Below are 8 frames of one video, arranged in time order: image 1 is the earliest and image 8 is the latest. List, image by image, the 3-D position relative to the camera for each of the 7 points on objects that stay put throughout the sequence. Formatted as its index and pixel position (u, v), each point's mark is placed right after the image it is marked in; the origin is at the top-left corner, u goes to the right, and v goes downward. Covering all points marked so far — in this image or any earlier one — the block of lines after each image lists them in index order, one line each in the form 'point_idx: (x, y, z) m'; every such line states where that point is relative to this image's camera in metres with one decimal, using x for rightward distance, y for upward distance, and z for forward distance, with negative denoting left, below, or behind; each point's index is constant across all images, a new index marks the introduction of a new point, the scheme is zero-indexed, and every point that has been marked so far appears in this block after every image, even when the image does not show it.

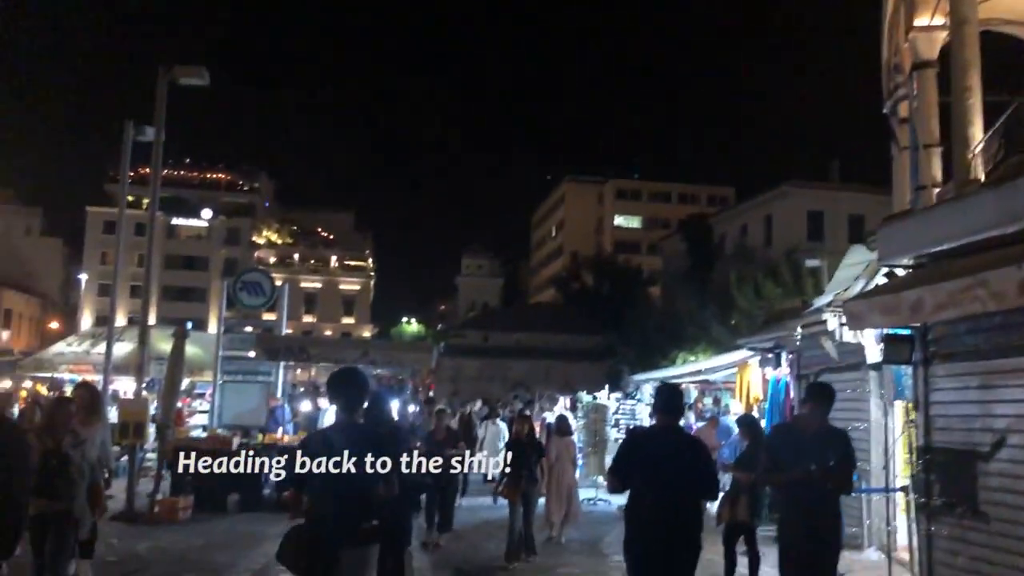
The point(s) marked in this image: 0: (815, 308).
0: (+4.4, -0.3, +13.4) m
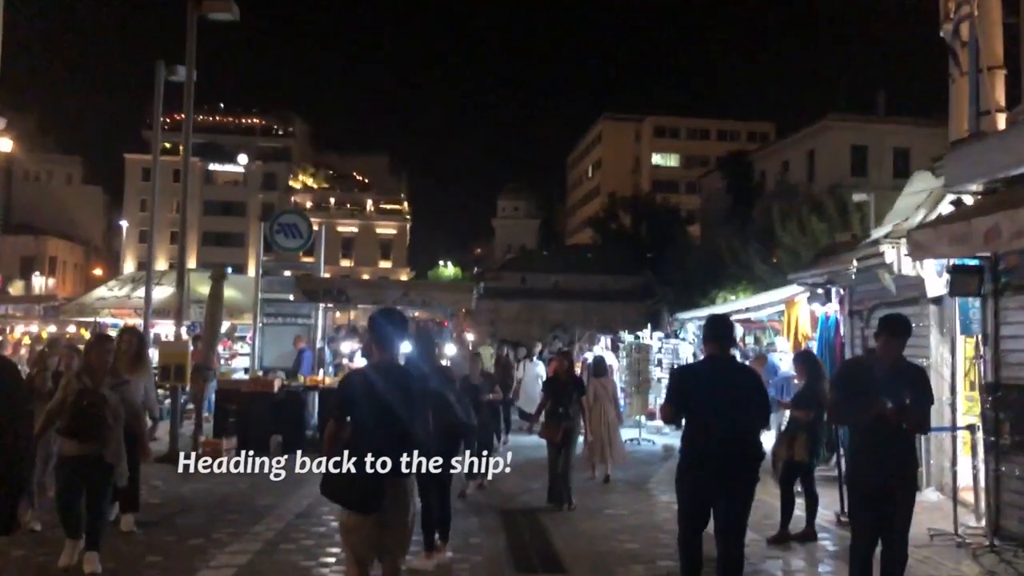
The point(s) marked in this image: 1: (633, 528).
0: (+4.9, +0.7, +12.8) m
1: (+1.3, -2.6, +9.9) m
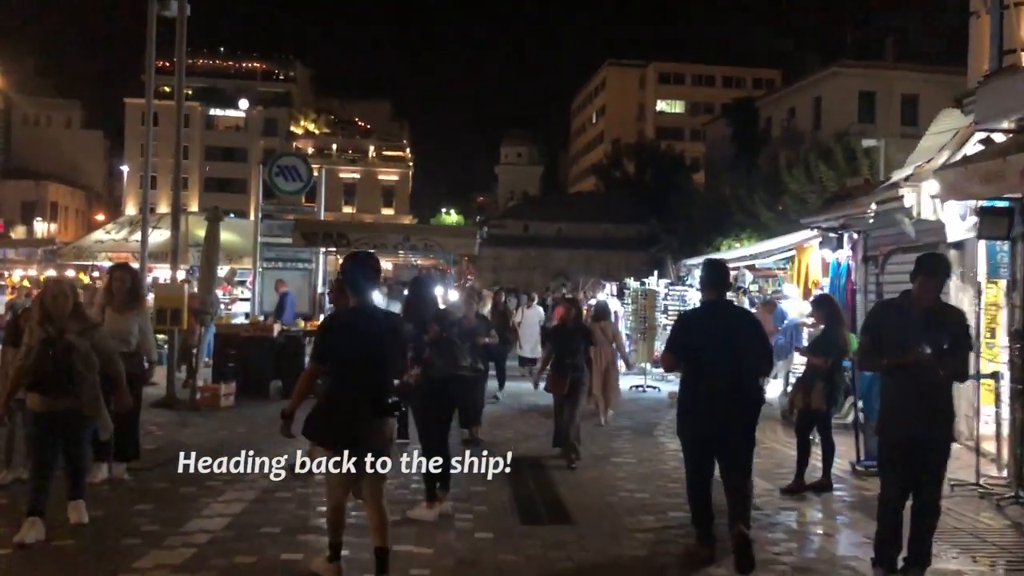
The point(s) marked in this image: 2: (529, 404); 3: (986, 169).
0: (+5.0, +1.4, +12.3) m
1: (+1.4, -2.0, +9.6) m
2: (+0.3, -1.9, +15.1) m
3: (+4.2, +1.1, +8.3) m
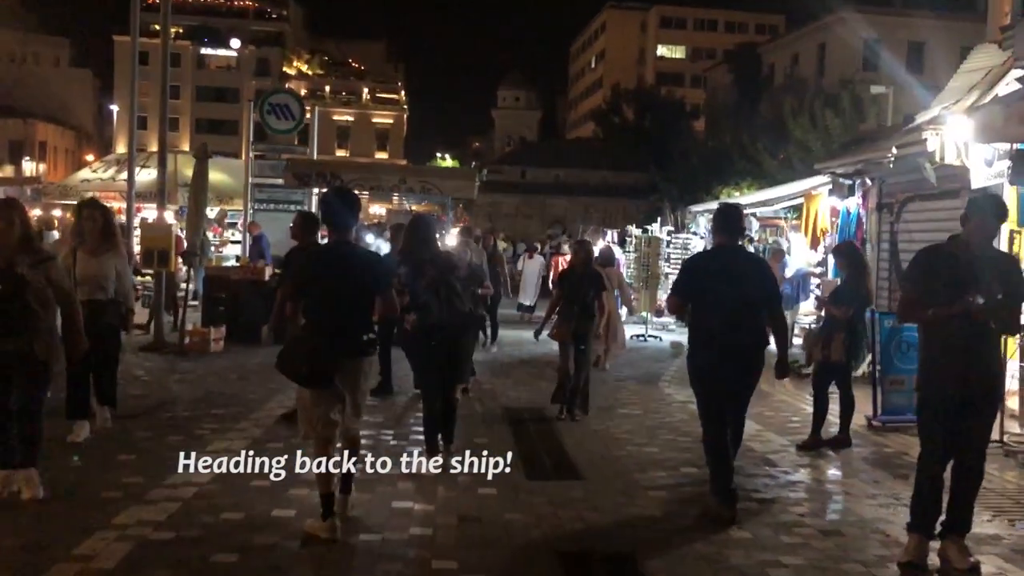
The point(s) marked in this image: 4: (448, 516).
0: (+5.1, +2.0, +11.8) m
1: (+1.4, -1.4, +9.2) m
2: (+0.3, -1.0, +14.7) m
3: (+4.3, +1.5, +7.8) m
4: (-0.4, -1.5, +6.0) m
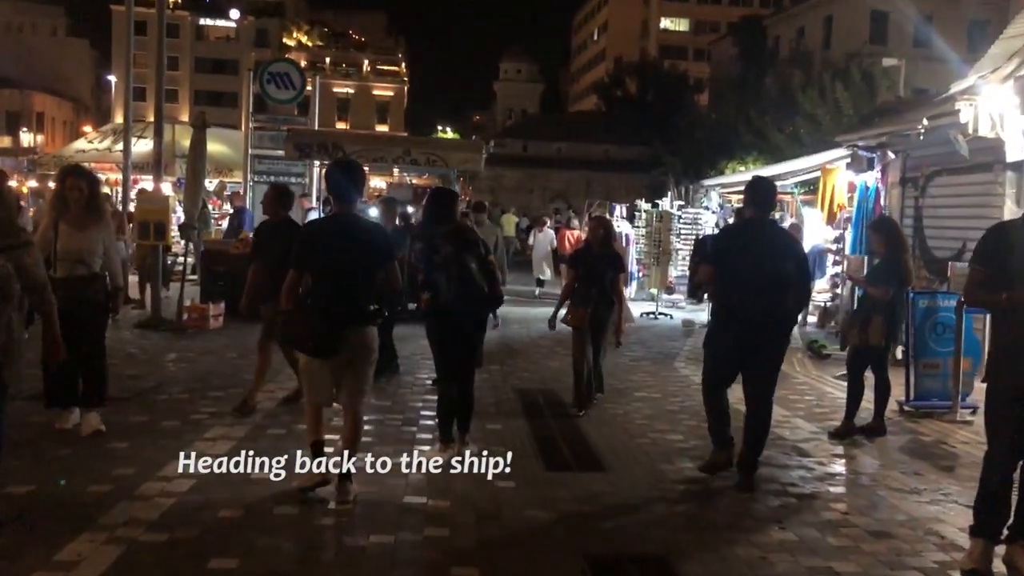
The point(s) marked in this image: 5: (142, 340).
0: (+5.2, +2.3, +11.2) m
1: (+1.5, -1.2, +8.7) m
2: (+0.4, -0.7, +14.2) m
3: (+4.4, +1.7, +7.2) m
4: (-0.3, -1.3, +5.6) m
5: (-4.7, -0.7, +11.8) m
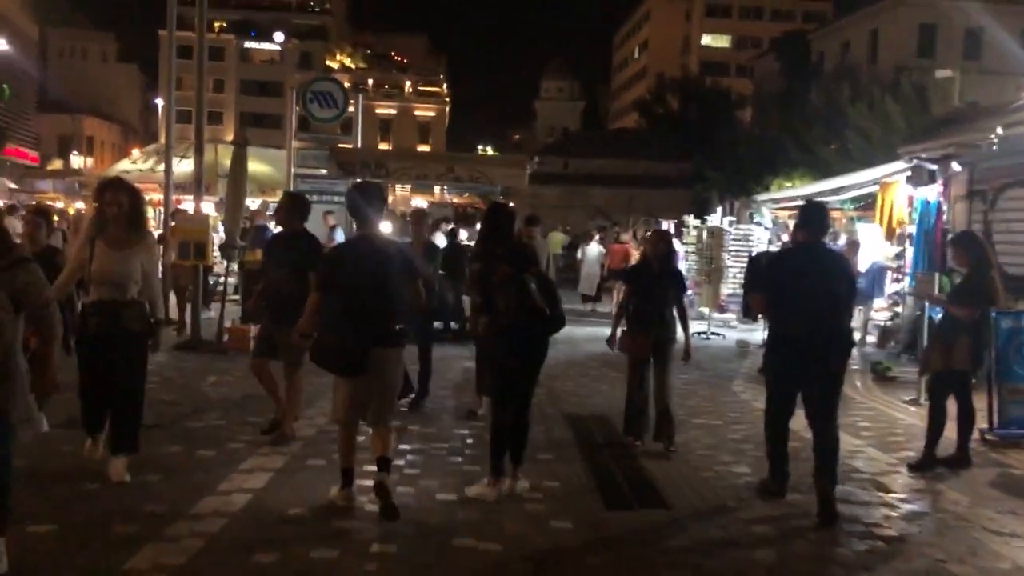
0: (+5.8, +2.1, +10.6) m
1: (+2.0, -1.4, +8.2) m
2: (+1.1, -1.0, +13.7) m
3: (+4.8, +1.5, +6.6) m
4: (0.0, -1.5, +5.1) m
5: (-4.1, -0.9, +11.5) m
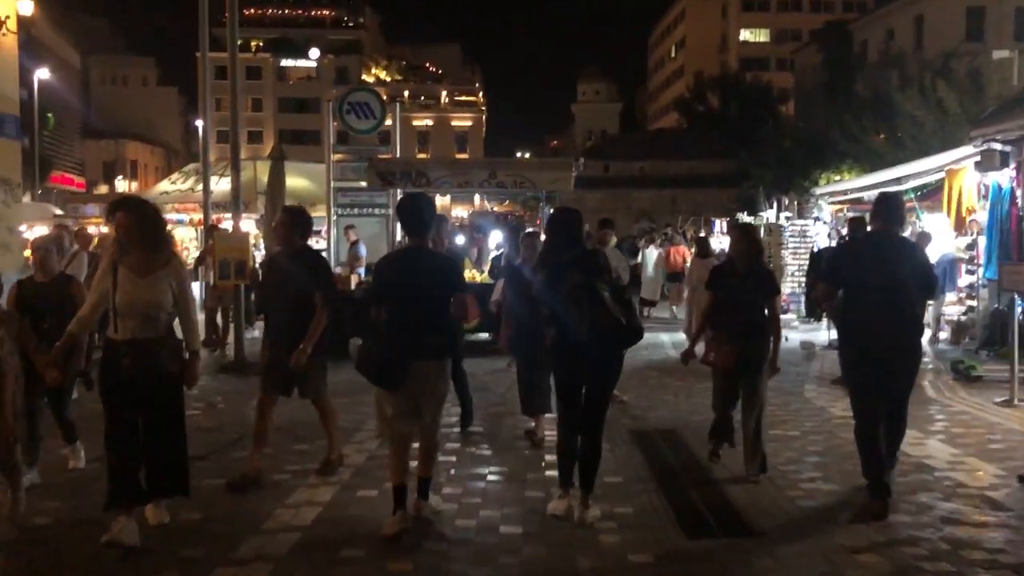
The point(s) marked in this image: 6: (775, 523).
0: (+6.2, +2.2, +9.7) m
1: (+2.5, -1.4, +7.5) m
2: (+1.9, -1.0, +13.0) m
3: (+5.1, +1.6, +5.8) m
4: (+0.4, -1.5, +4.5) m
5: (-3.4, -1.2, +11.1) m
6: (+1.6, -1.5, +5.9) m
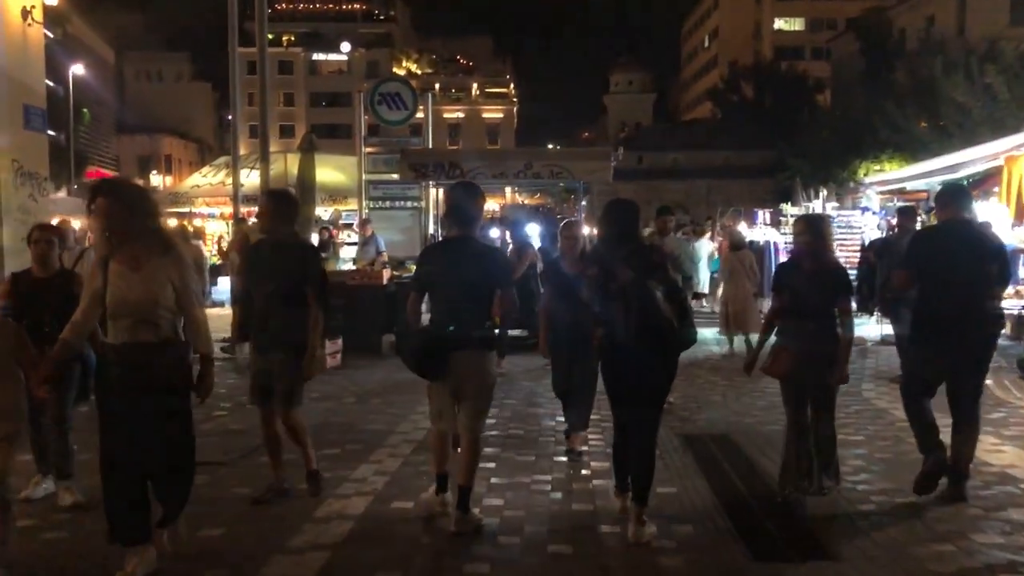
0: (+6.6, +2.3, +9.0) m
1: (+2.8, -1.3, +6.9) m
2: (+2.4, -0.9, +12.5) m
3: (+5.4, +1.7, +5.1) m
4: (+0.6, -1.5, +4.0) m
5: (-3.0, -1.1, +10.7) m
6: (+1.9, -1.4, +5.3) m
